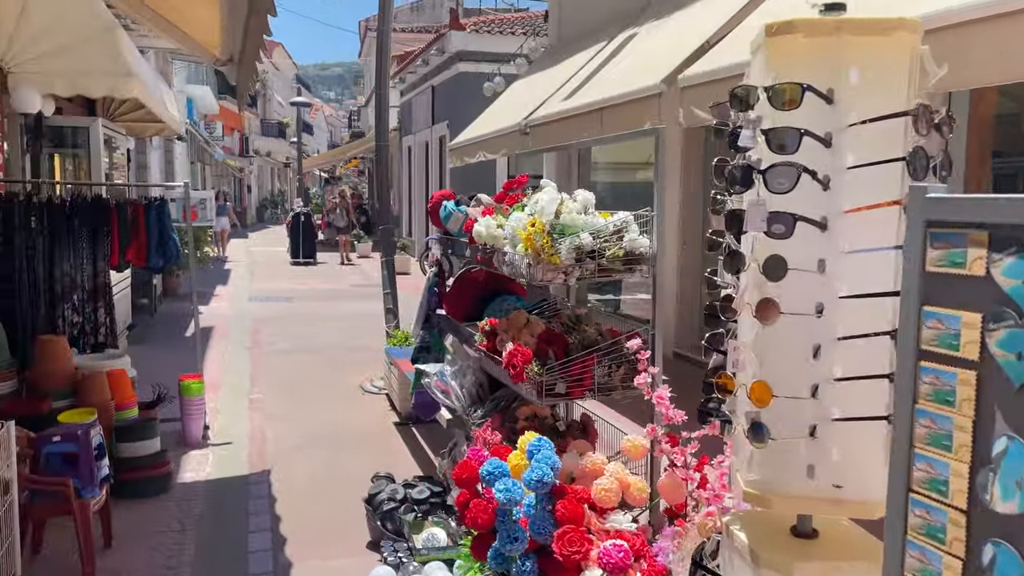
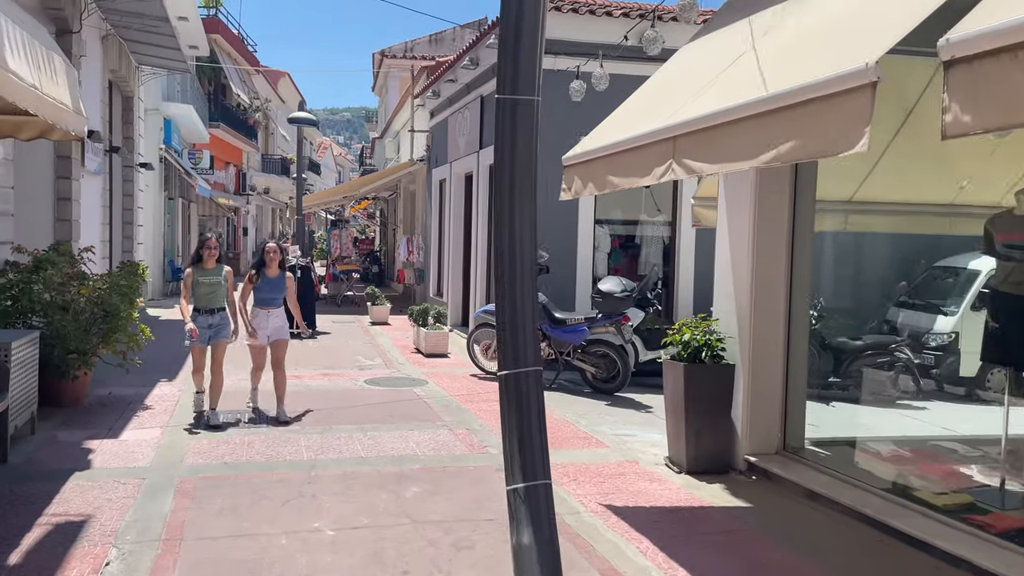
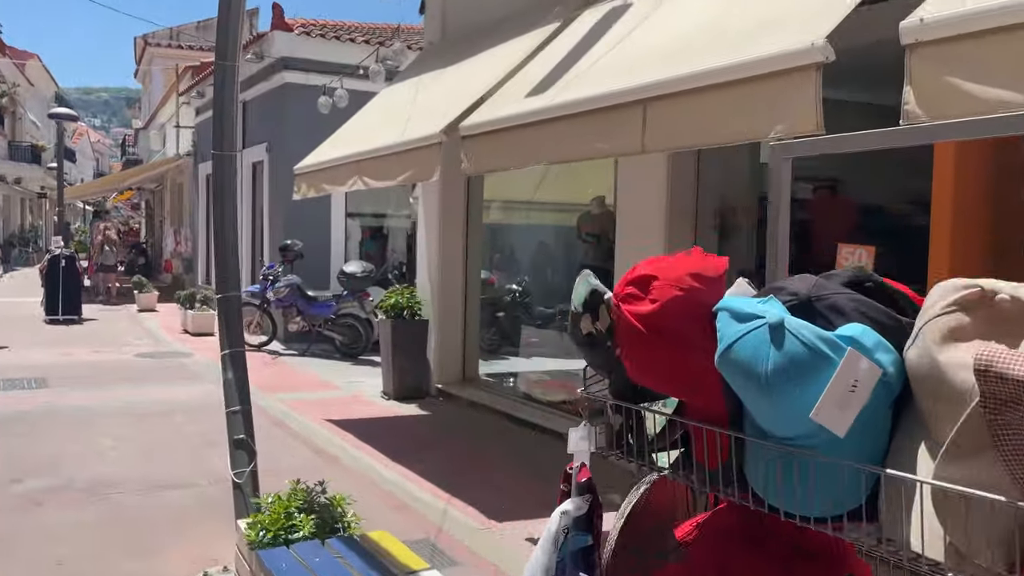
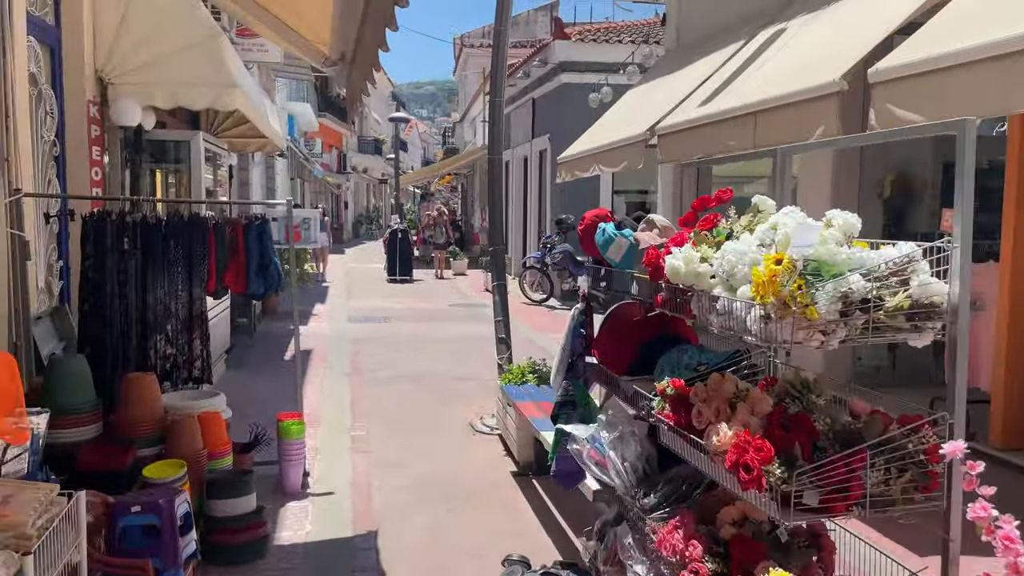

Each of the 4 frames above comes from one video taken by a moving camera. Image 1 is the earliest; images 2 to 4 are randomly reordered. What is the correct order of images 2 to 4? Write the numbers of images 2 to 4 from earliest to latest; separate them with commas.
4, 3, 2
